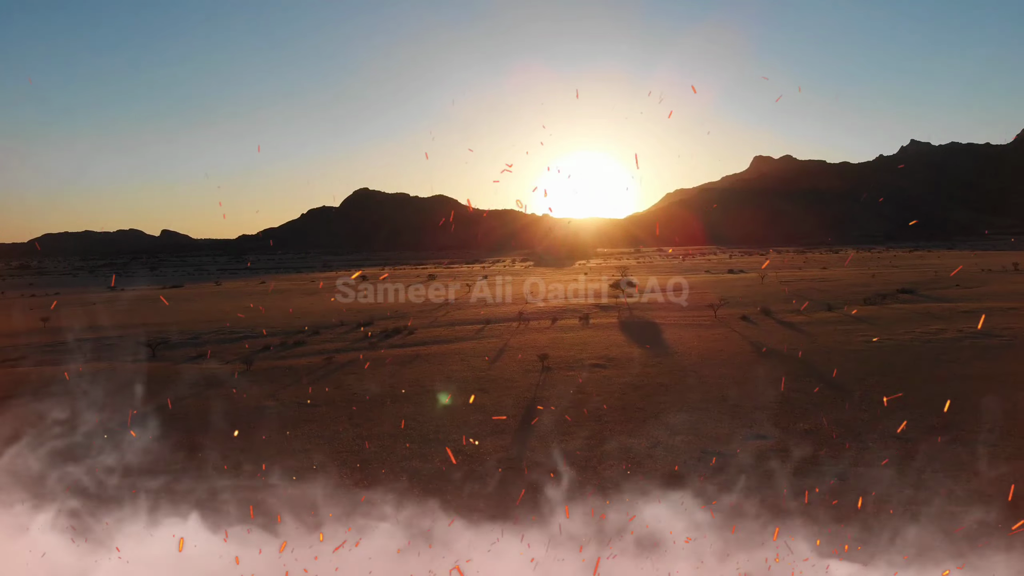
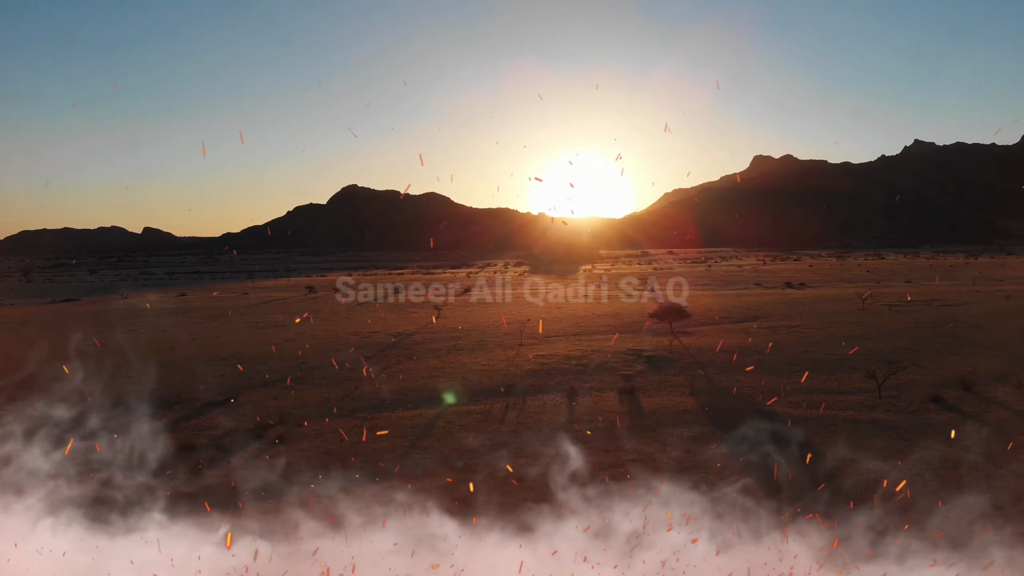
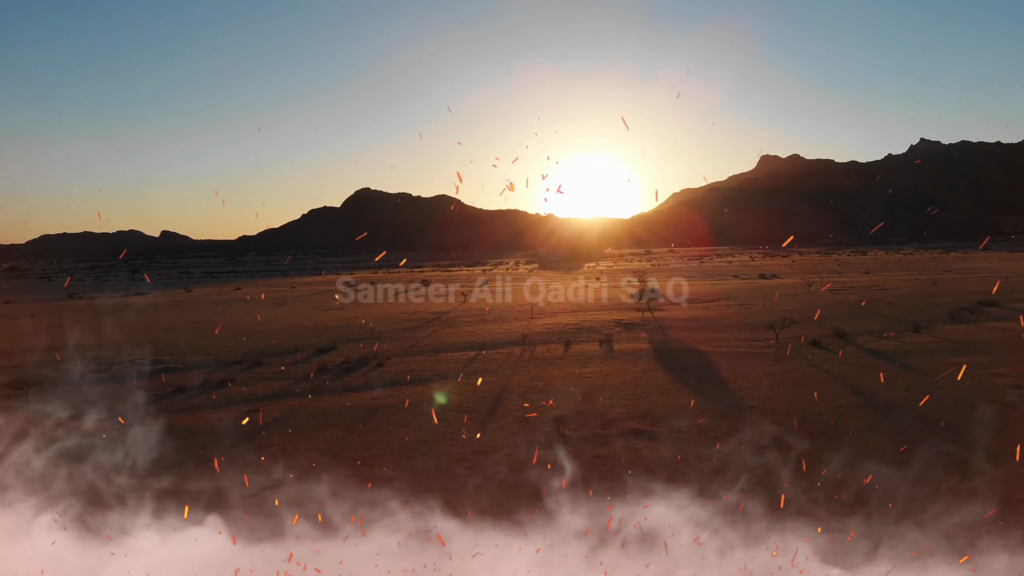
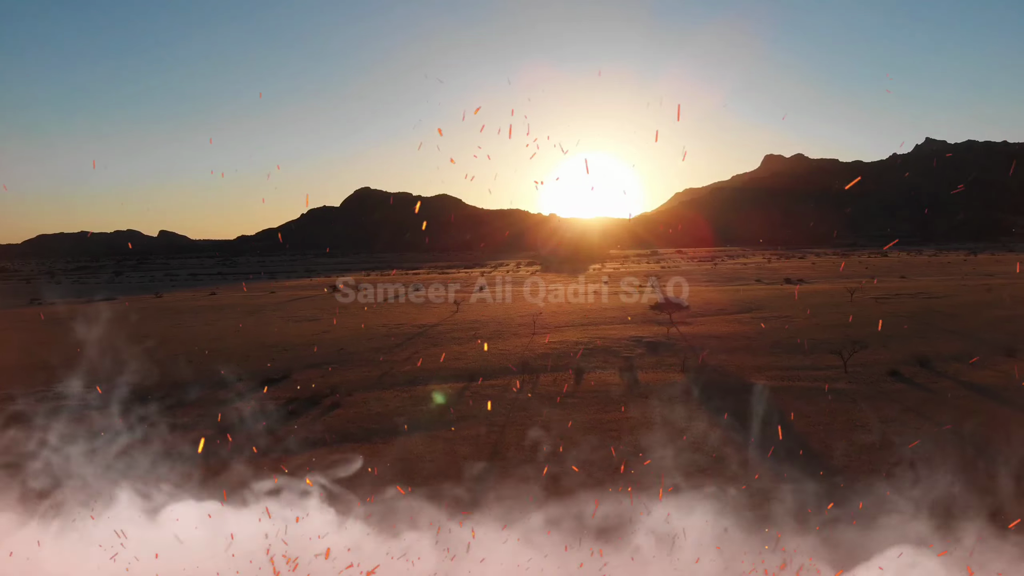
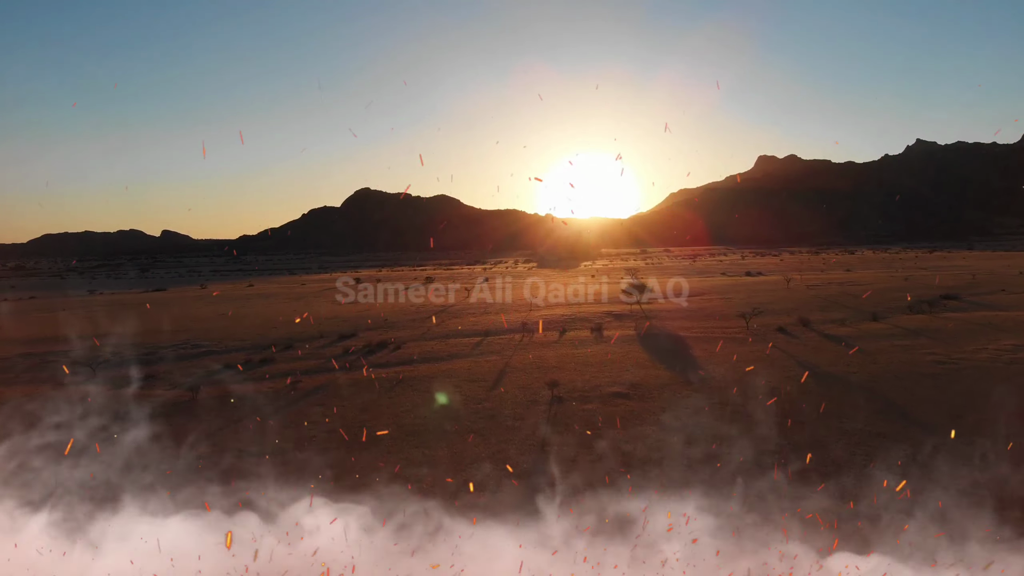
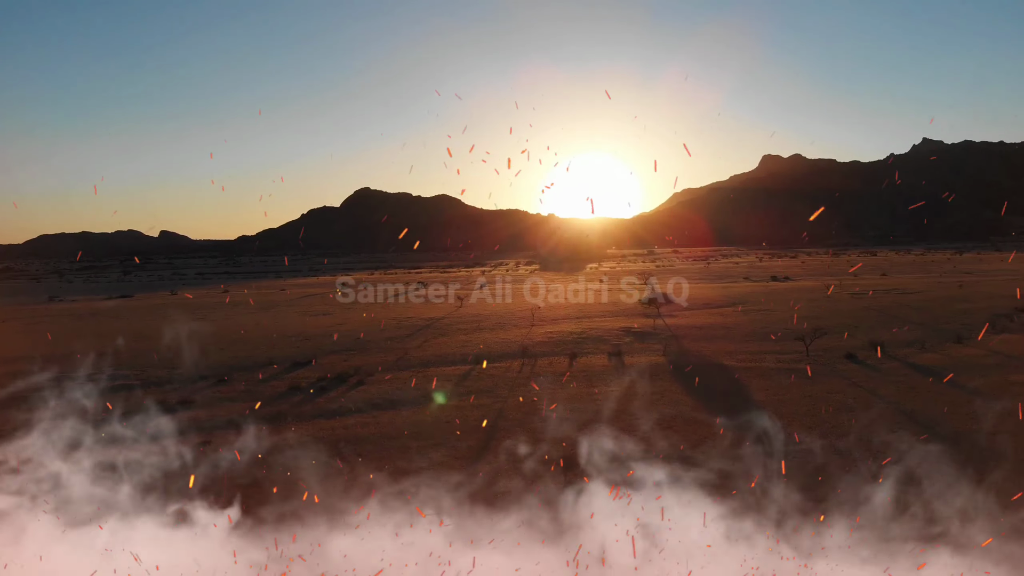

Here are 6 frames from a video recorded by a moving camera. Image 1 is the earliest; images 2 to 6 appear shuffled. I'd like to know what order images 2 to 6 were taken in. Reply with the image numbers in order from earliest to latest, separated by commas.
5, 3, 6, 4, 2
